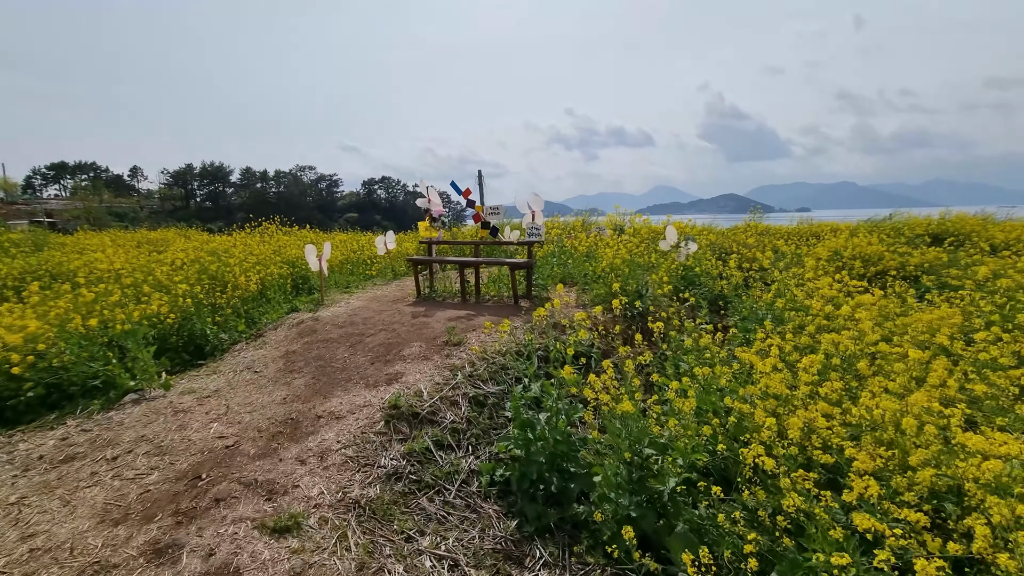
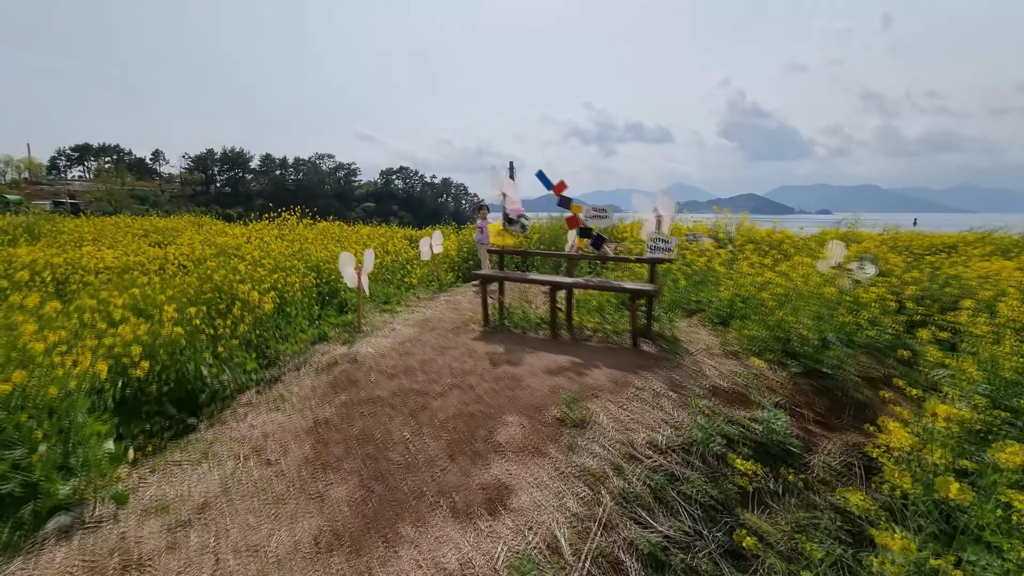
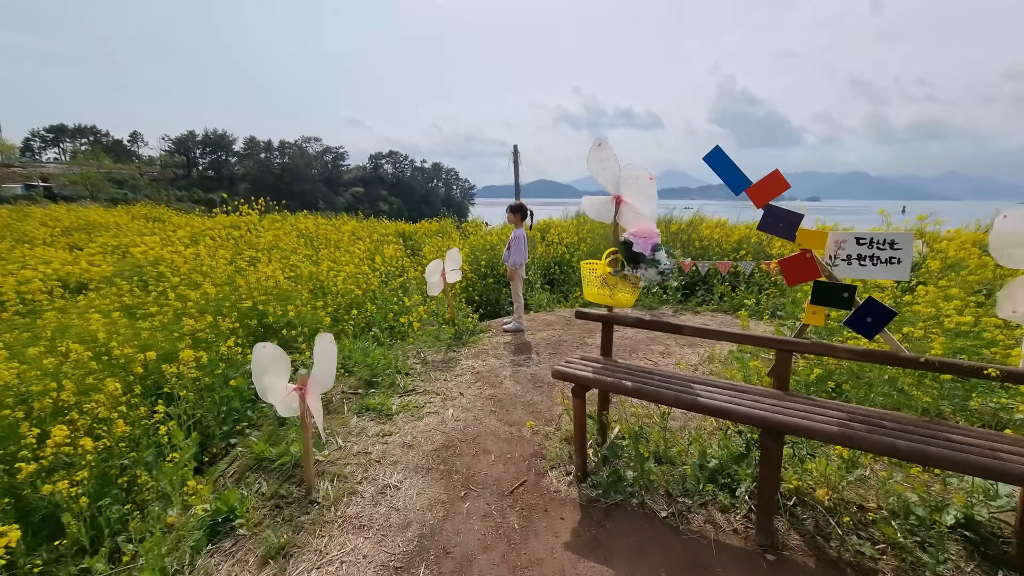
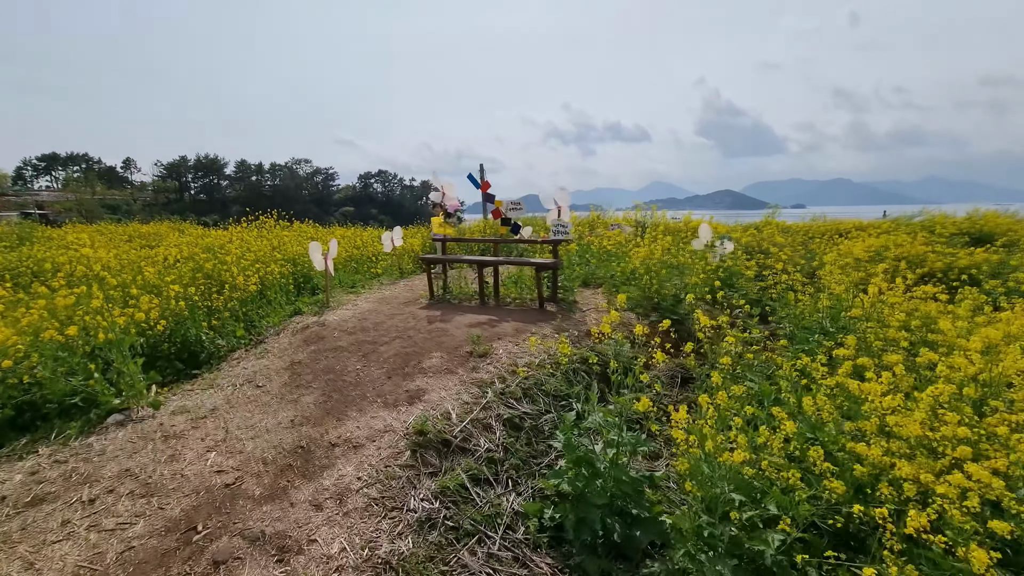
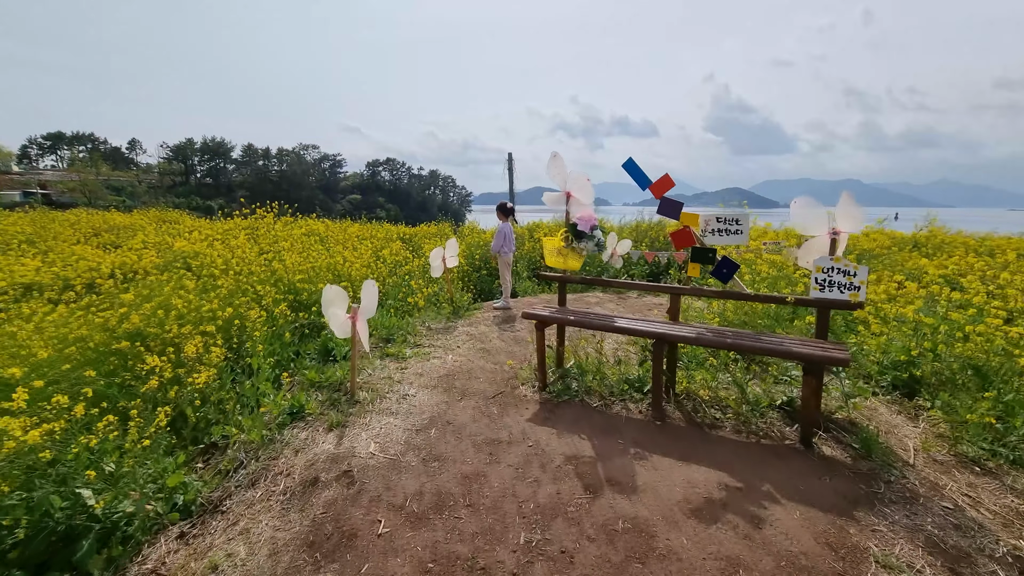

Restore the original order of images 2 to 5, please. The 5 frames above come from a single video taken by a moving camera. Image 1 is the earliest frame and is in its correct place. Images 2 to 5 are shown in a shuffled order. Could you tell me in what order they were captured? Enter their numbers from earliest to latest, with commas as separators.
4, 2, 5, 3
